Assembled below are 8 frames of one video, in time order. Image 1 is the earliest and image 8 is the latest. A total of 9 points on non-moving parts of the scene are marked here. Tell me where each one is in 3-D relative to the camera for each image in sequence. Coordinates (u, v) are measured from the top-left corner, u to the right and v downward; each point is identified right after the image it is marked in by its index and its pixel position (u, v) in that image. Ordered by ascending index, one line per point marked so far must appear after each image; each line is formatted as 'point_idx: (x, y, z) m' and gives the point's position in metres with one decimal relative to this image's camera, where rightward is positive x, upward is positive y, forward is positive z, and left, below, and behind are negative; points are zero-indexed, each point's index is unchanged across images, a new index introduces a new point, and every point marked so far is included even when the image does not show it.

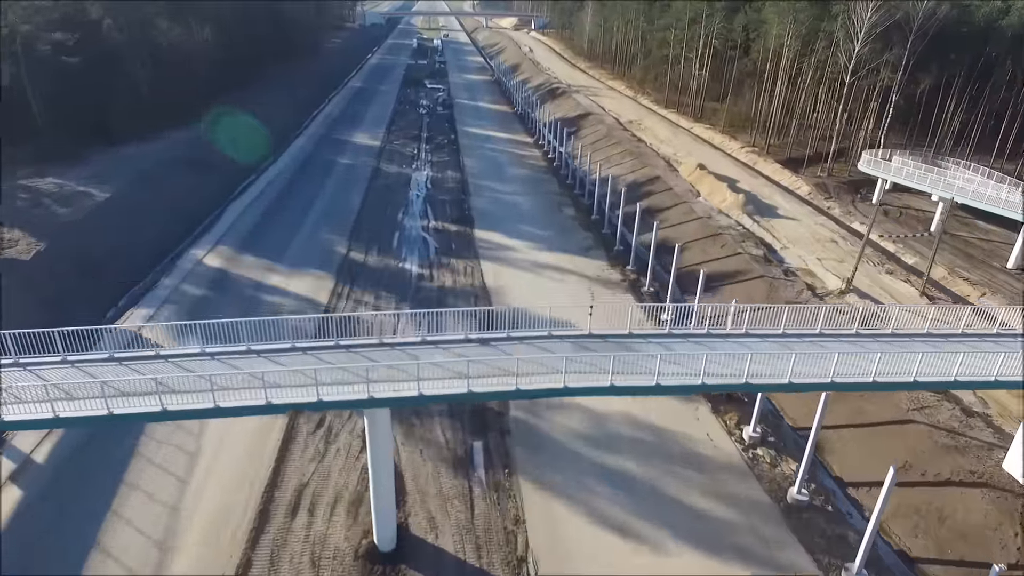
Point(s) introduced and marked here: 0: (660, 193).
0: (+3.8, +2.4, +18.2) m
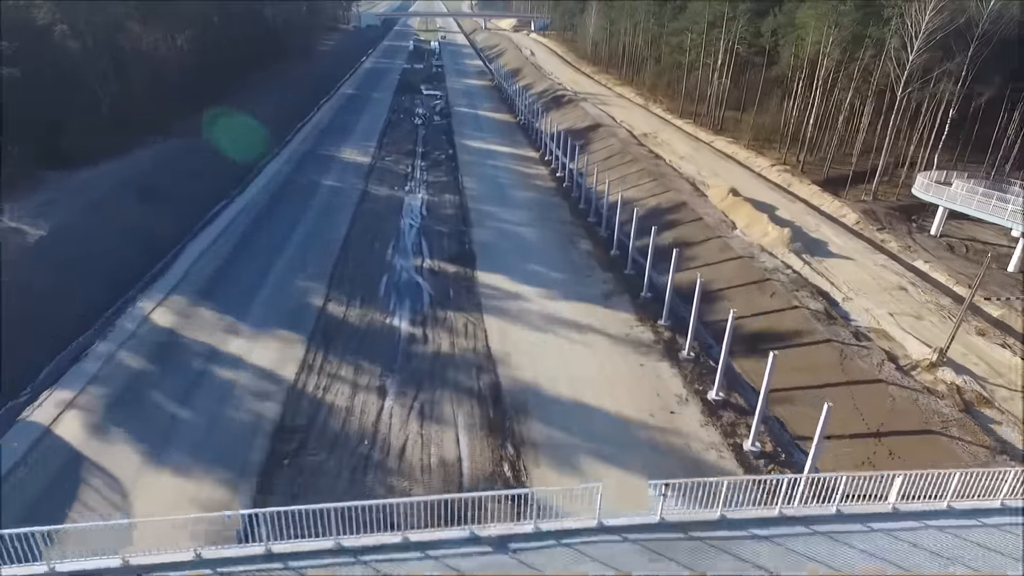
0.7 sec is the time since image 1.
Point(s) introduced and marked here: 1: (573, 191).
0: (+3.9, +1.4, +15.9) m
1: (+1.8, +2.7, +19.9) m
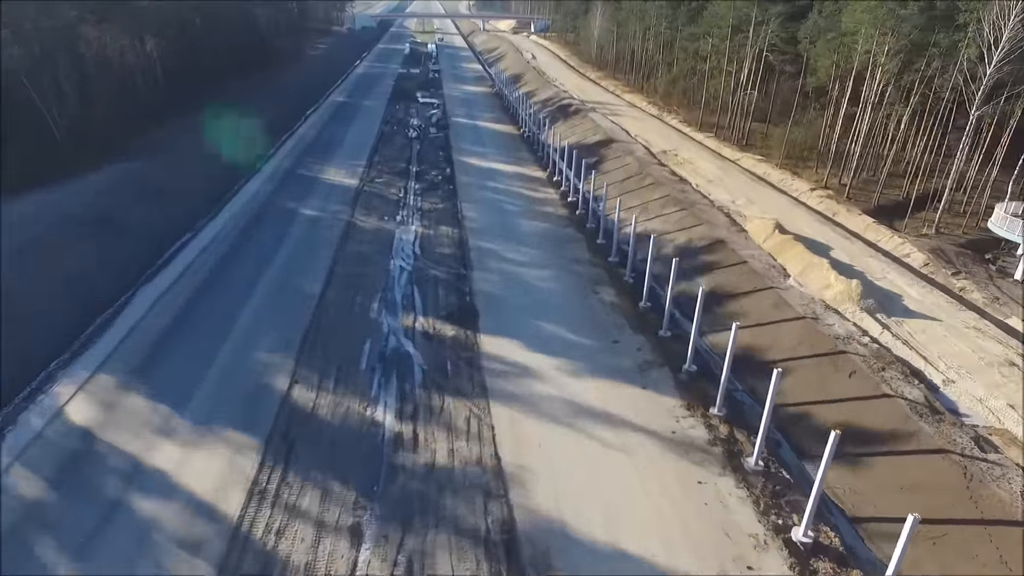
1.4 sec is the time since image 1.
0: (+4.1, +0.4, +13.4) m
1: (+1.9, +1.6, +17.4) m
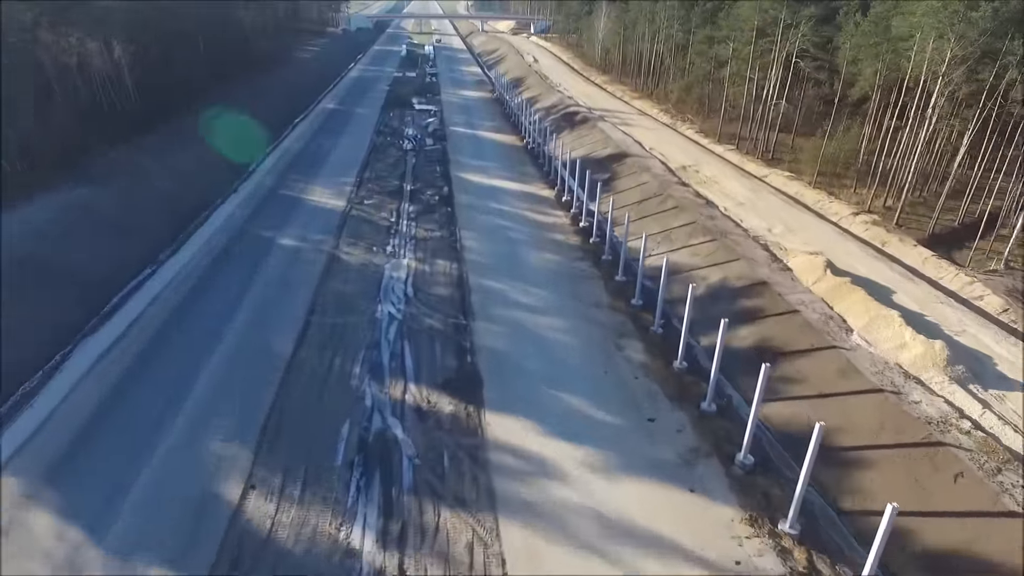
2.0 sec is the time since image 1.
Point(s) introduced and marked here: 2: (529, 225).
0: (+4.2, -0.5, +11.3) m
1: (+2.1, +0.8, +15.3) m
2: (+0.4, +1.5, +17.1) m
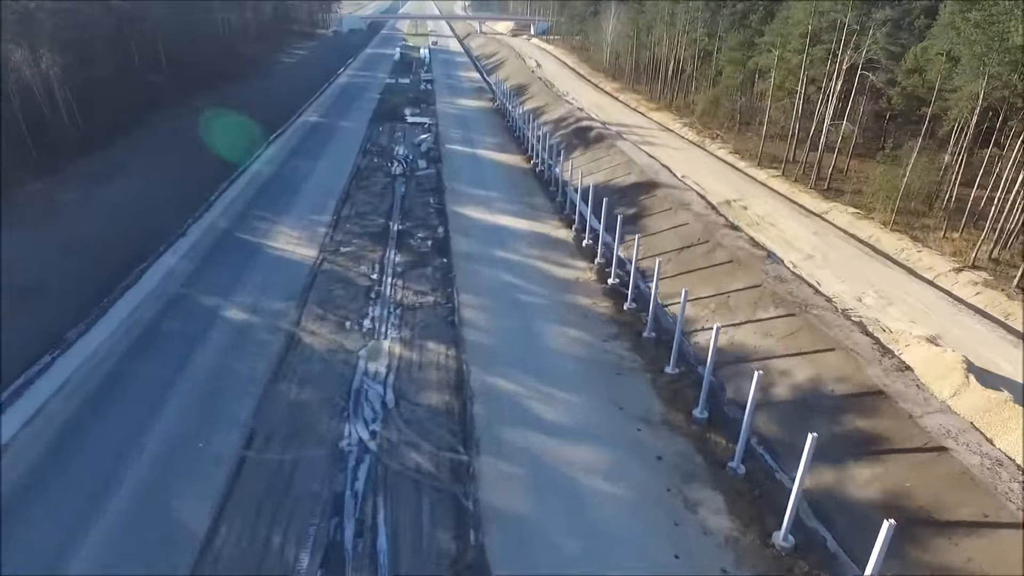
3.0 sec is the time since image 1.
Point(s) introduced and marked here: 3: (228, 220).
0: (+4.5, -1.9, +7.9) m
1: (+2.3, -0.6, +11.9) m
2: (+0.6, +0.1, +13.6) m
3: (-6.7, +1.6, +16.8) m
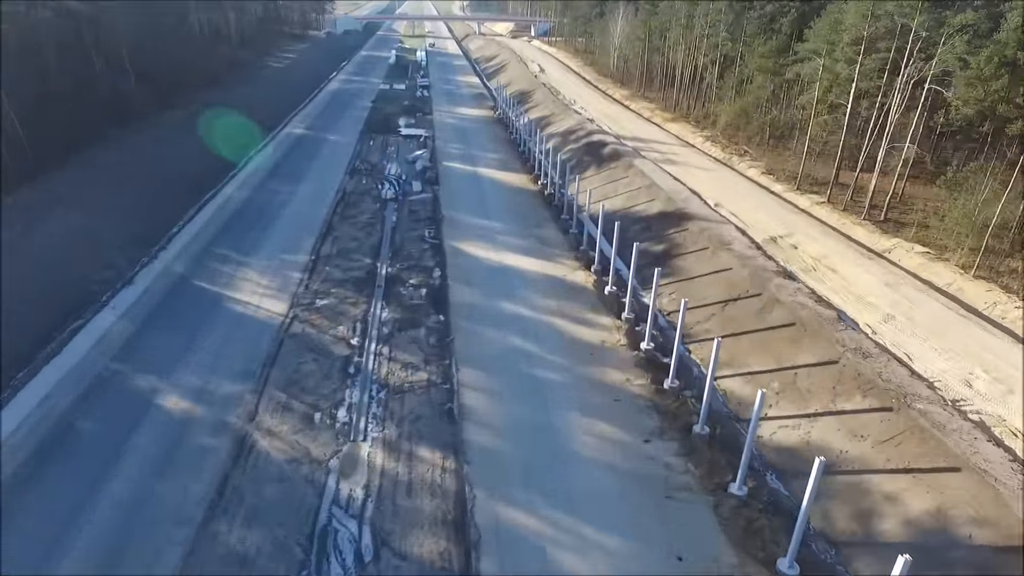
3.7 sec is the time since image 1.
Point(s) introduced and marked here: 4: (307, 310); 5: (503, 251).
0: (+4.7, -3.0, +5.3) m
1: (+2.5, -1.7, +9.4) m
2: (+0.8, -1.0, +11.1) m
3: (-6.5, +0.6, +14.2) m
4: (-3.5, -0.4, +12.1) m
5: (-0.2, +0.8, +15.6) m
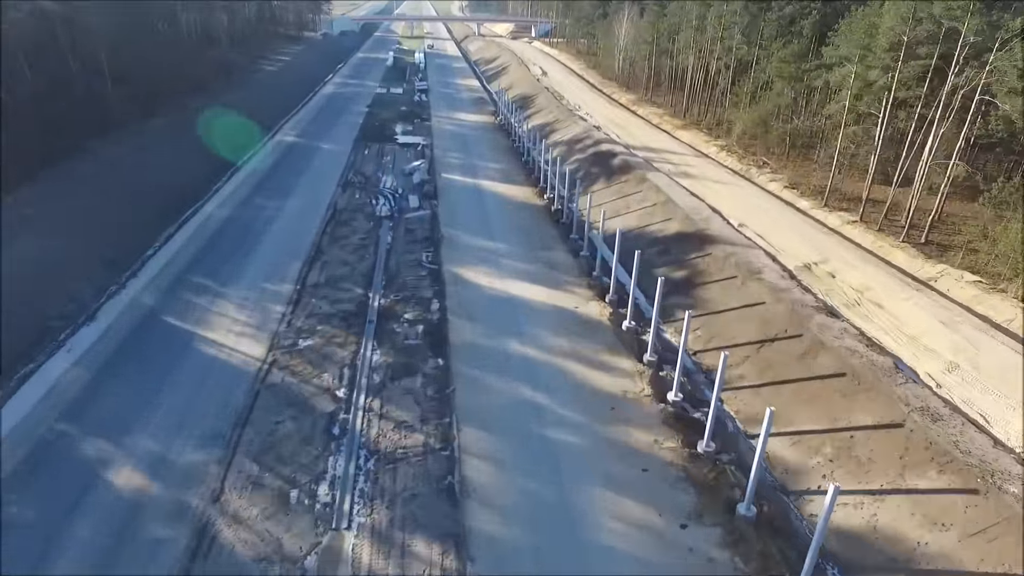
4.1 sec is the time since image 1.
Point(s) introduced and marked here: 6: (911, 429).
0: (+4.8, -3.6, +3.9) m
1: (+2.6, -2.3, +8.0) m
2: (+0.9, -1.6, +9.7) m
3: (-6.4, -0.1, +12.8) m
4: (-3.4, -1.0, +10.7) m
5: (-0.1, +0.2, +14.2) m
6: (+4.6, -1.6, +8.2) m
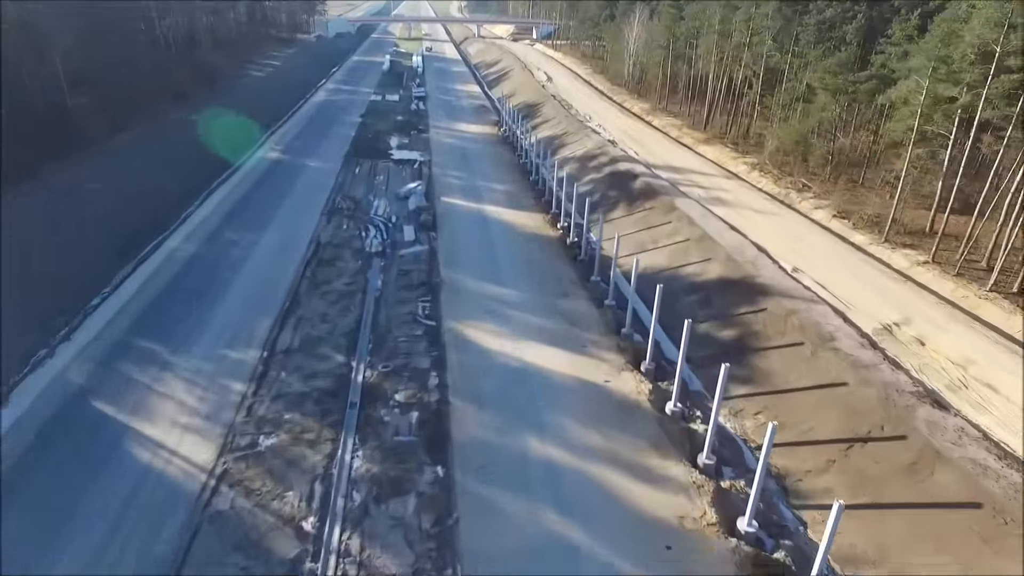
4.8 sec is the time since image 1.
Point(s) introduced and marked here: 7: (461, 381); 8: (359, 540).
0: (+5.1, -4.6, +1.6) m
1: (+2.8, -3.3, +5.6) m
2: (+1.2, -2.6, +7.3) m
3: (-6.2, -1.1, +10.4) m
4: (-3.2, -2.0, +8.3) m
5: (+0.1, -0.8, +11.8) m
6: (+4.9, -2.6, +5.8) m
7: (-0.7, -1.3, +10.3) m
8: (-1.6, -2.6, +7.2) m
